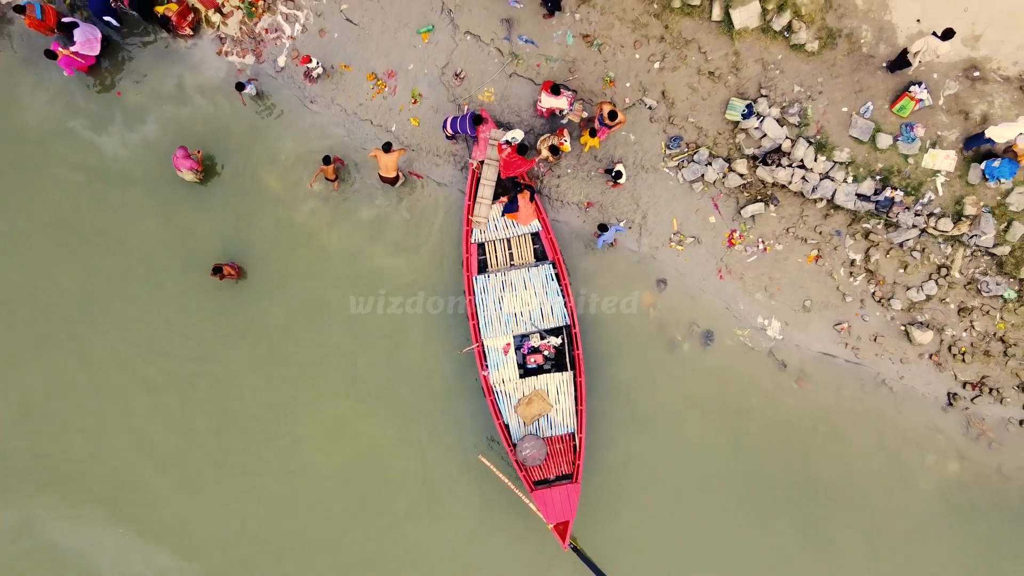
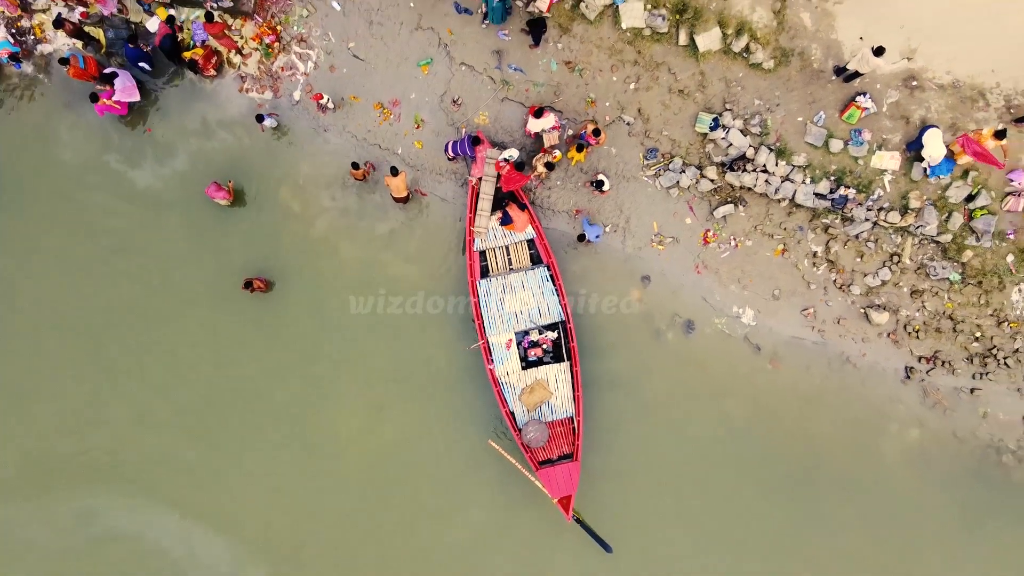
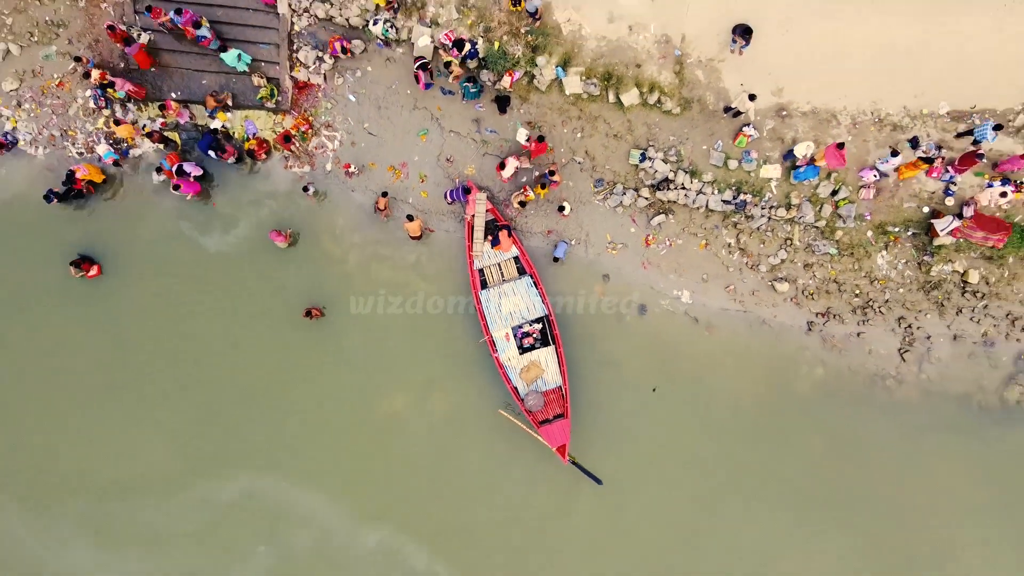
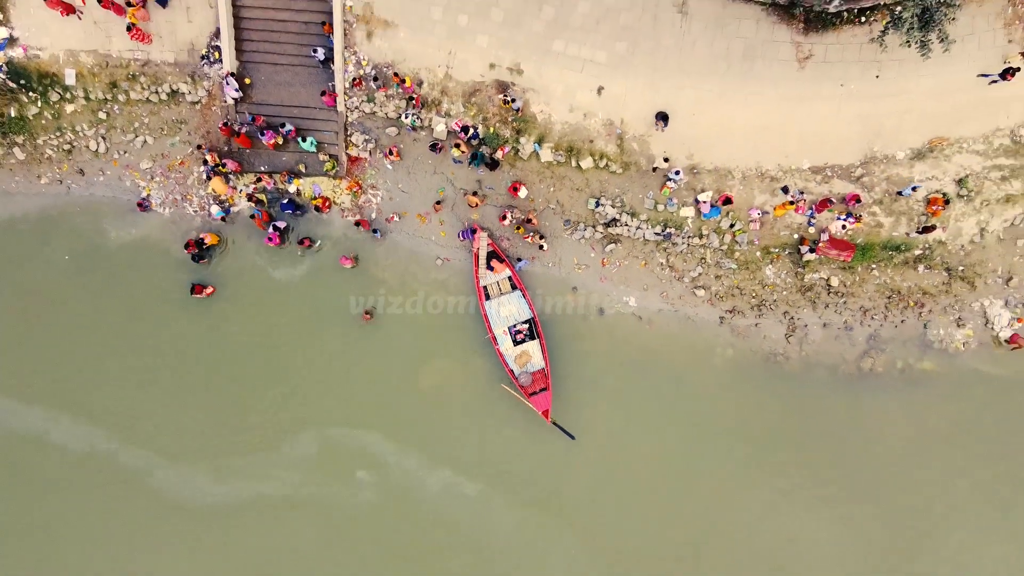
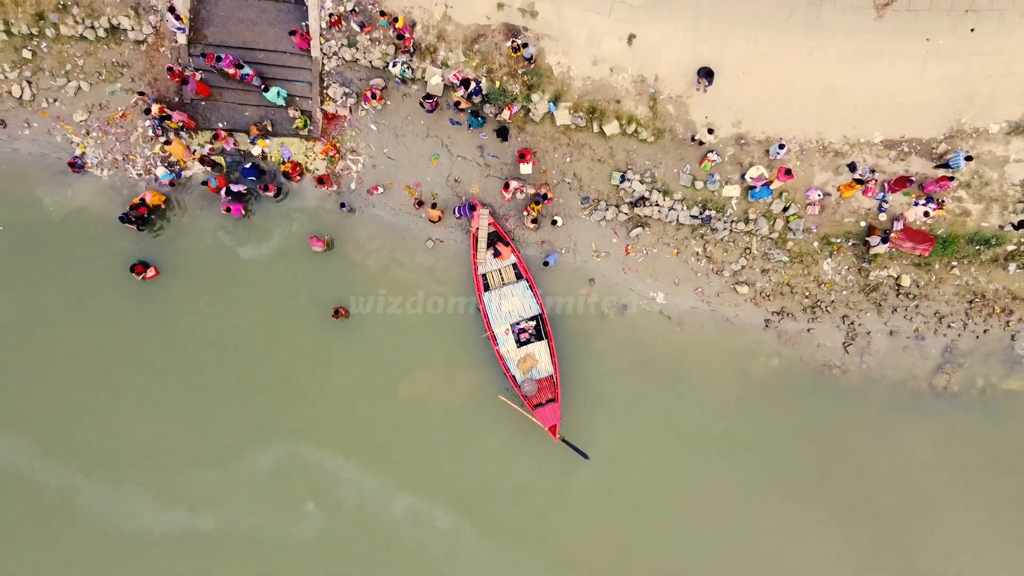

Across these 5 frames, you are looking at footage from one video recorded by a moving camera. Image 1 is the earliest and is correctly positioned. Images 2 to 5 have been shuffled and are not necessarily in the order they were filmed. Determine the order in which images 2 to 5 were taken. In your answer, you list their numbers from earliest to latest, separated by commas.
2, 3, 5, 4
